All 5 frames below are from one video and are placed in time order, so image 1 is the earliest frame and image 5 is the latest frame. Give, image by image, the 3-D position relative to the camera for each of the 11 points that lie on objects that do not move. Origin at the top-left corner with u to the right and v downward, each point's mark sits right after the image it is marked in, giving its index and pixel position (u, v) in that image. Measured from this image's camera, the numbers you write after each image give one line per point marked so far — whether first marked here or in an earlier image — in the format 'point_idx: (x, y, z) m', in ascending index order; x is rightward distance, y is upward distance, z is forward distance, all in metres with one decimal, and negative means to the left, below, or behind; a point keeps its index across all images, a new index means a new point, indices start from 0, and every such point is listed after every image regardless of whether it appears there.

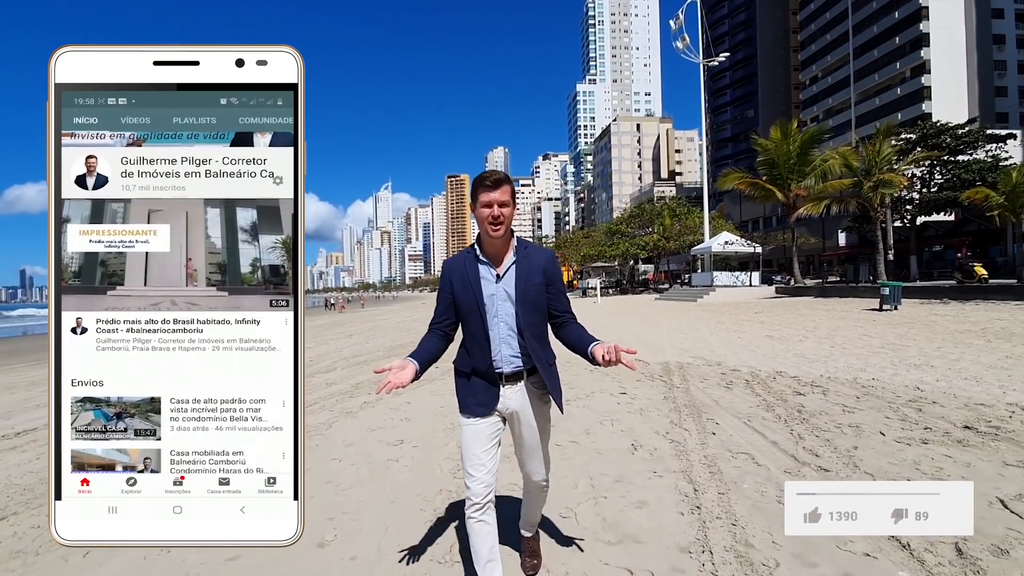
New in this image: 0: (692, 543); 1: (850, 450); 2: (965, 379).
0: (+1.0, -1.4, +2.9) m
1: (+2.7, -1.3, +4.4) m
2: (+5.4, -1.1, +6.5) m
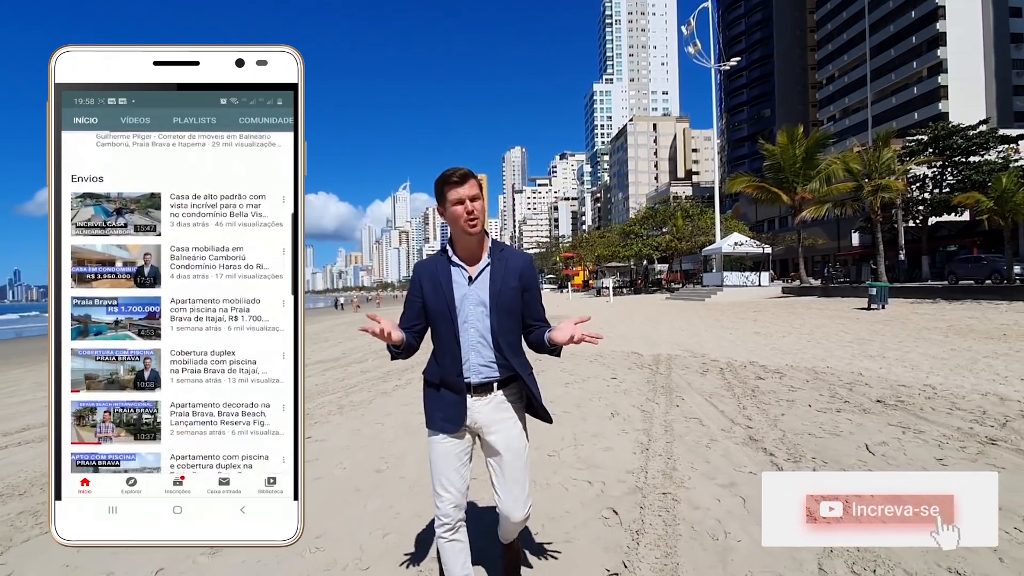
0: (+0.9, -1.4, +4.2) m
1: (+2.7, -1.3, +5.6) m
2: (+5.5, -1.1, +7.6) m
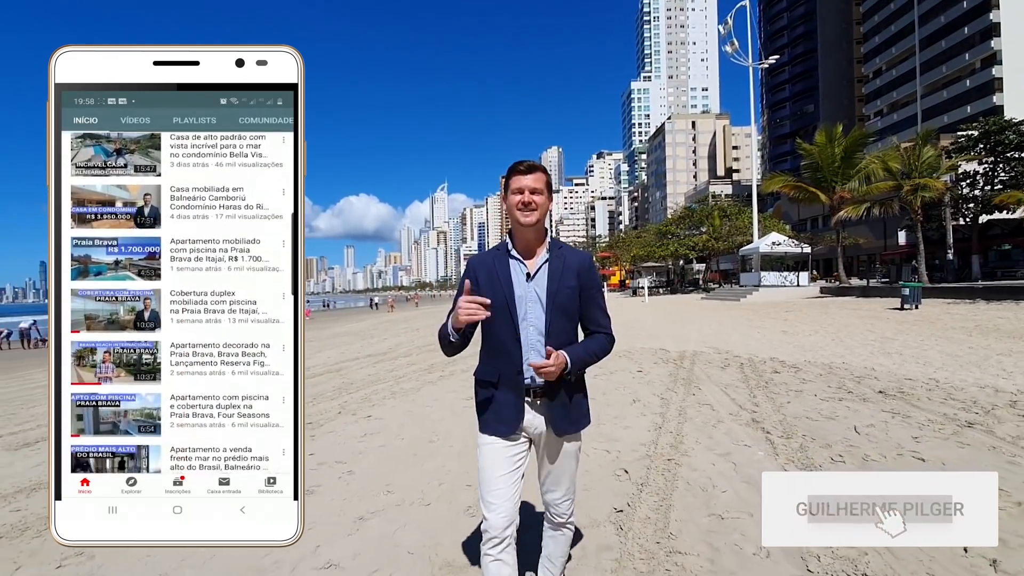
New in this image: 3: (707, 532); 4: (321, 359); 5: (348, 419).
0: (+1.2, -1.4, +5.0) m
1: (+3.1, -1.3, +6.2) m
2: (+6.0, -1.1, +8.1) m
3: (+1.1, -1.4, +3.2) m
4: (-4.6, -1.7, +13.5) m
5: (-2.0, -1.6, +6.7) m
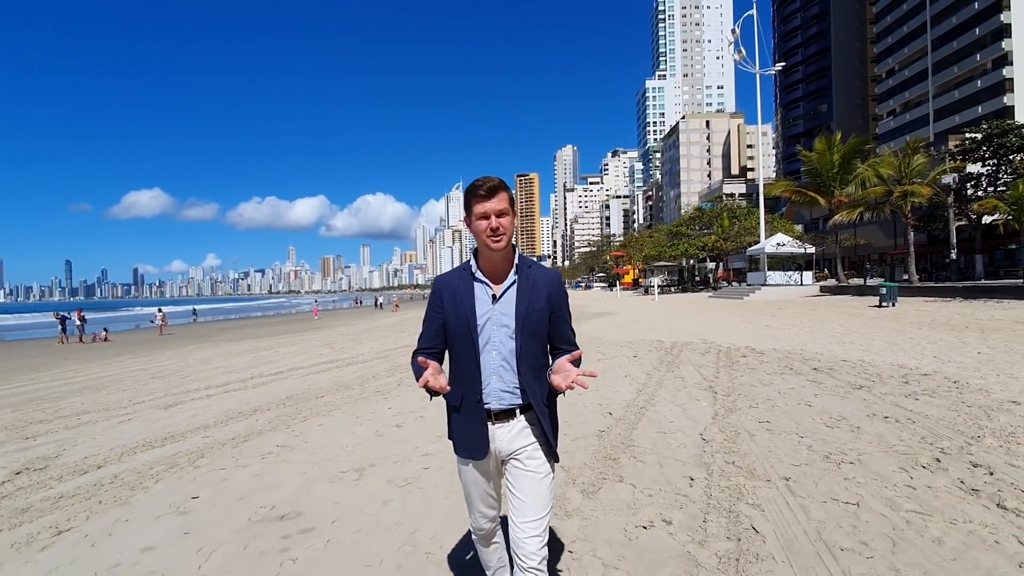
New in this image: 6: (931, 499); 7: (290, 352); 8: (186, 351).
0: (+1.5, -1.4, +7.0) m
1: (+3.4, -1.3, +8.2) m
2: (+6.3, -1.1, +10.0) m
3: (+1.4, -1.4, +5.2) m
4: (-4.1, -1.7, +15.6) m
5: (-1.7, -1.6, +8.8) m
6: (+2.6, -1.3, +3.5) m
7: (-6.6, -1.9, +16.2) m
8: (-11.3, -2.2, +19.2) m
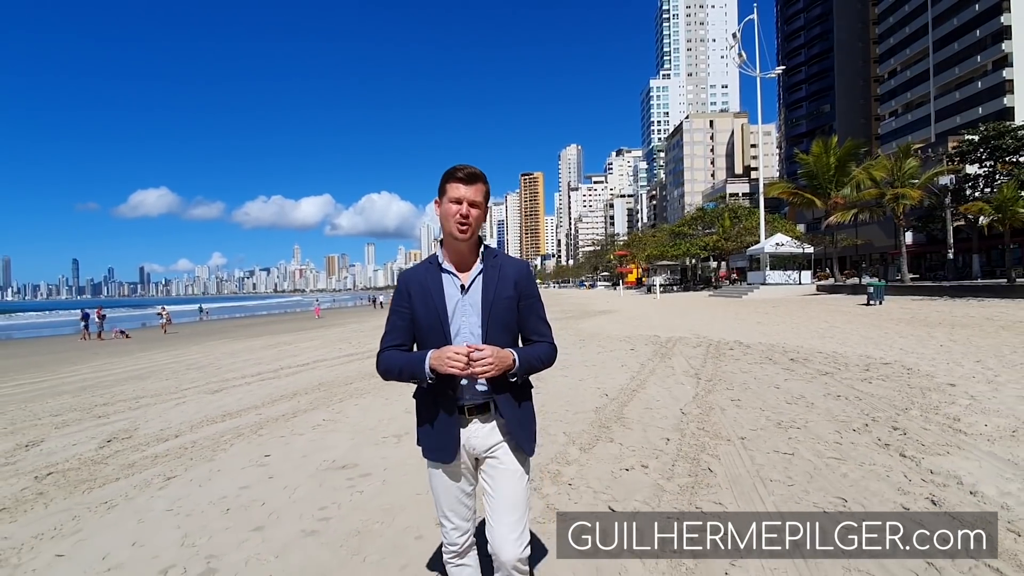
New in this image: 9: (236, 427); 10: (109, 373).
0: (+1.6, -1.4, +8.0) m
1: (+3.5, -1.3, +9.2) m
2: (+6.5, -1.1, +10.9) m
3: (+1.5, -1.4, +6.2) m
4: (-4.0, -1.7, +16.7) m
5: (-1.5, -1.6, +9.8) m
6: (+2.8, -1.3, +4.5) m
7: (-6.4, -1.8, +17.2) m
8: (-11.1, -2.1, +20.3) m
9: (-3.4, -1.7, +6.7) m
10: (-10.1, -2.1, +13.7) m
